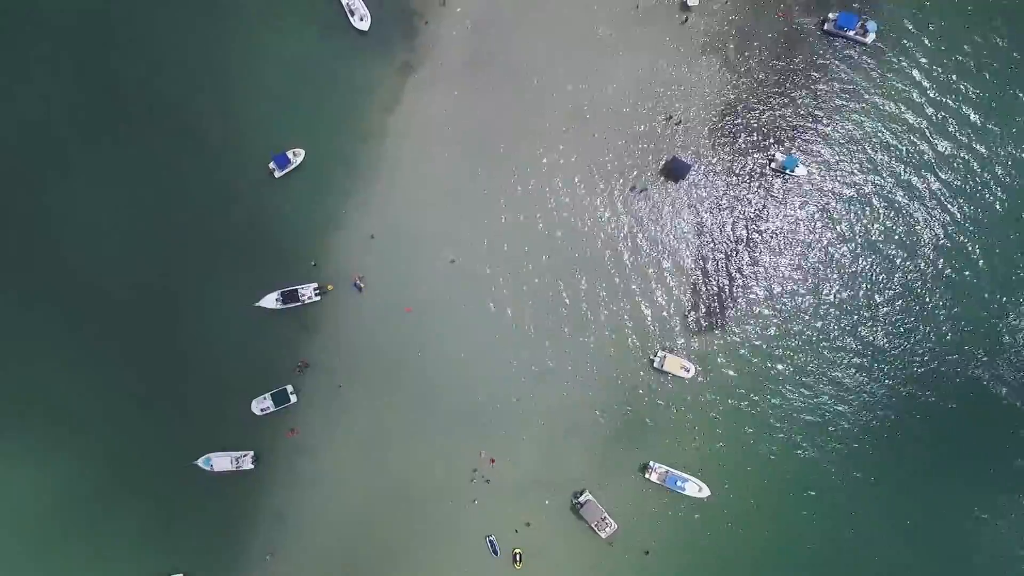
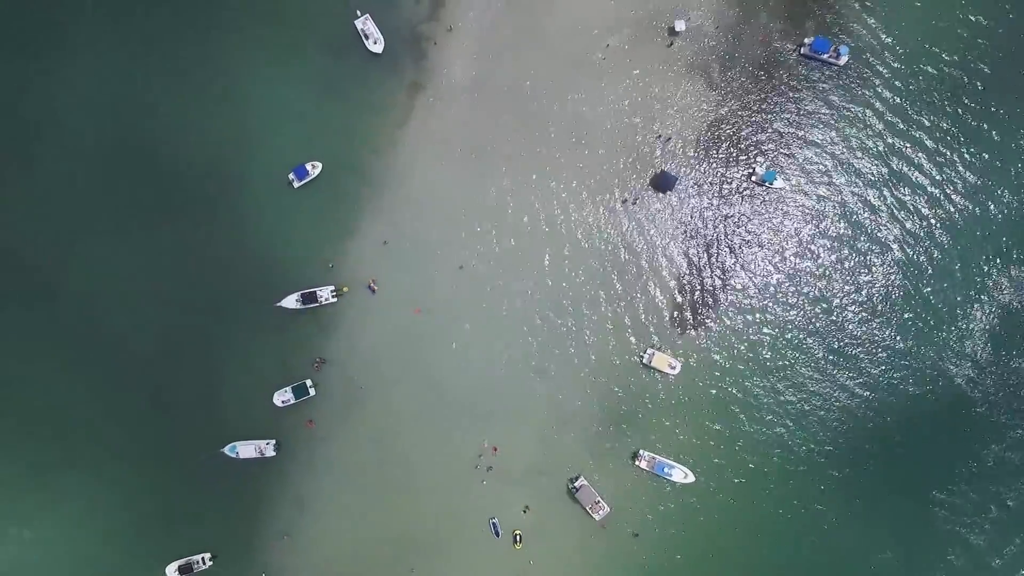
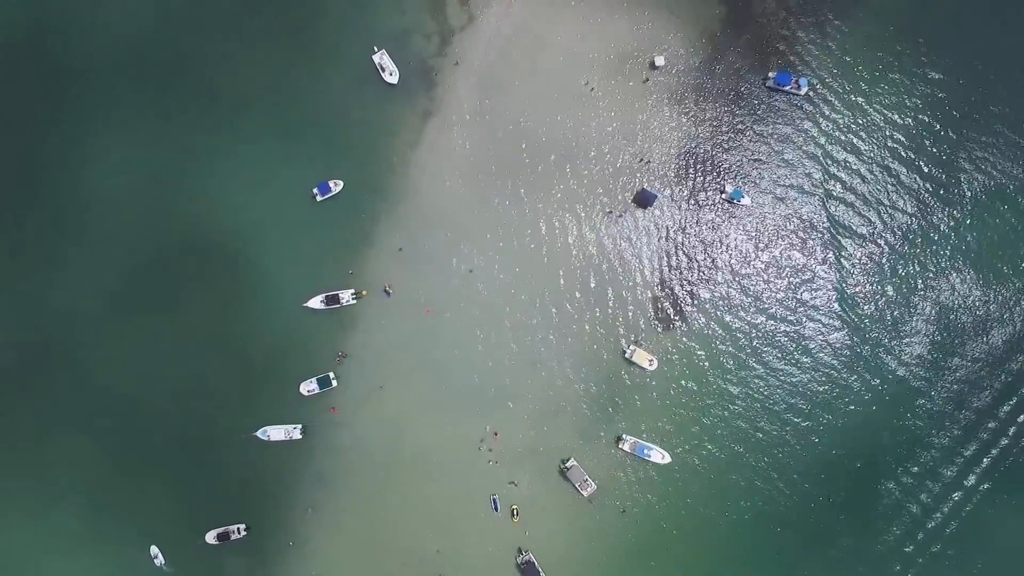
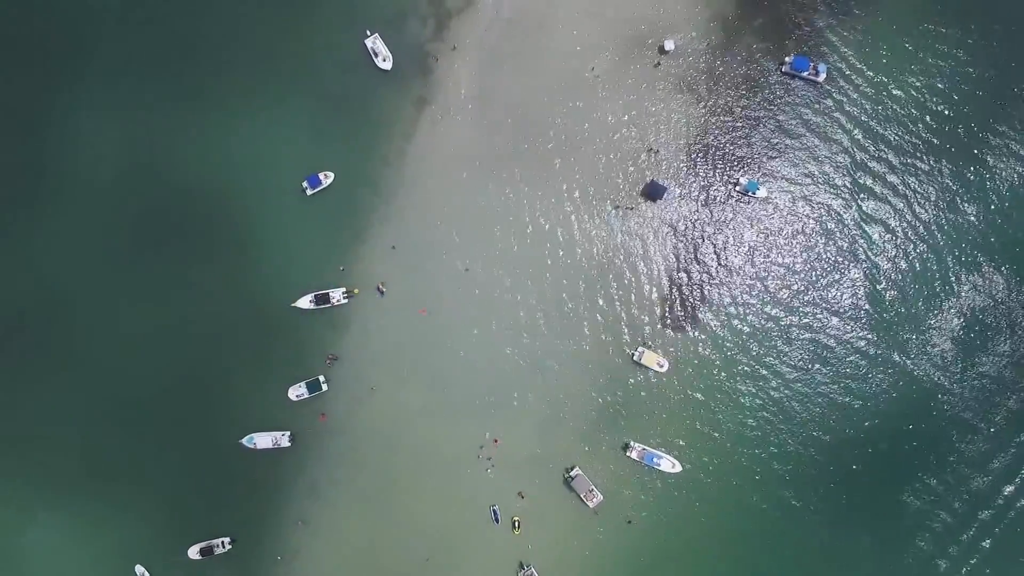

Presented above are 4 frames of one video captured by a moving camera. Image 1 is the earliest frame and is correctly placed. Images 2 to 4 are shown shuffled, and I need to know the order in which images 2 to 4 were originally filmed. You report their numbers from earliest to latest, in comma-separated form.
2, 4, 3
